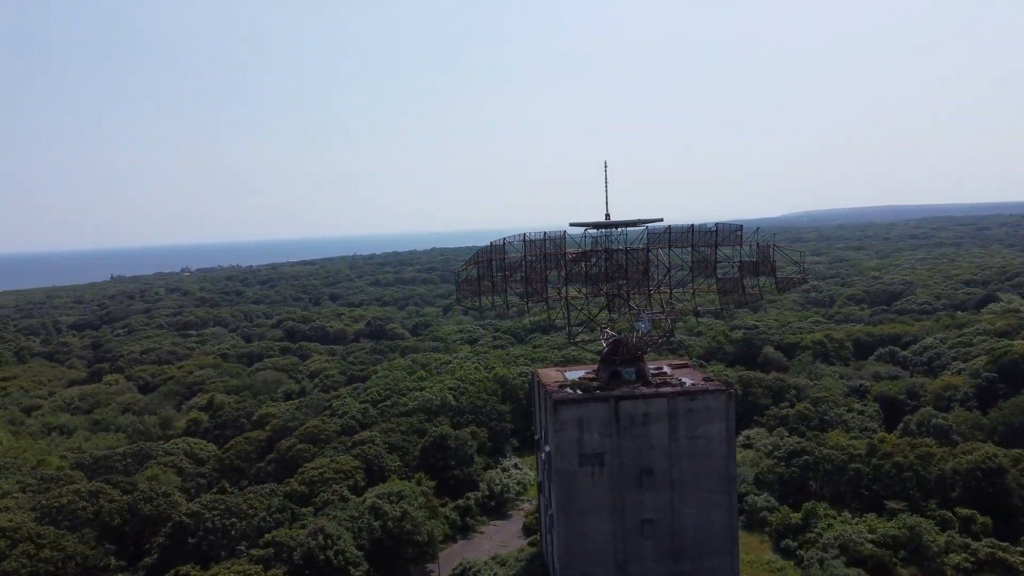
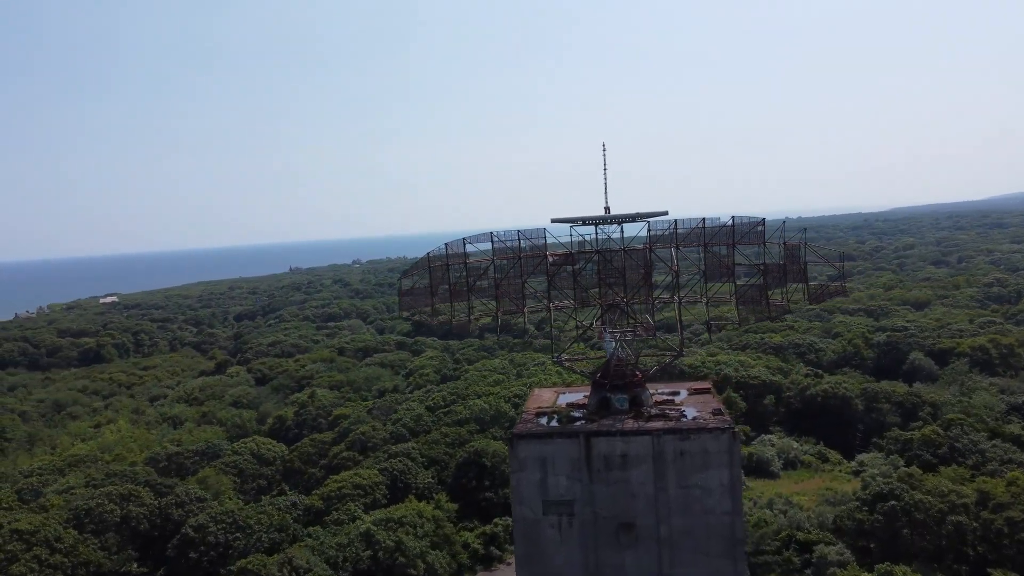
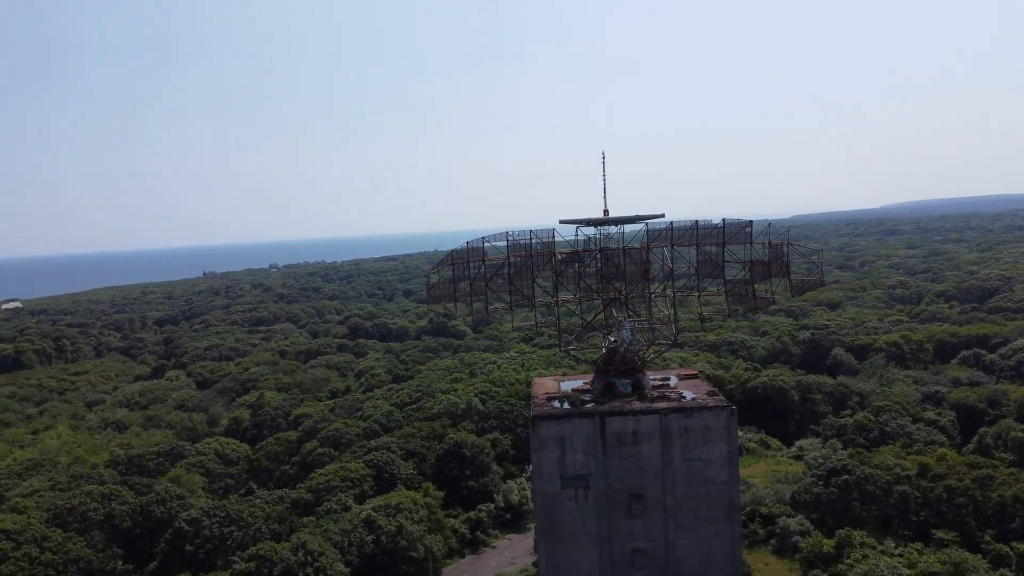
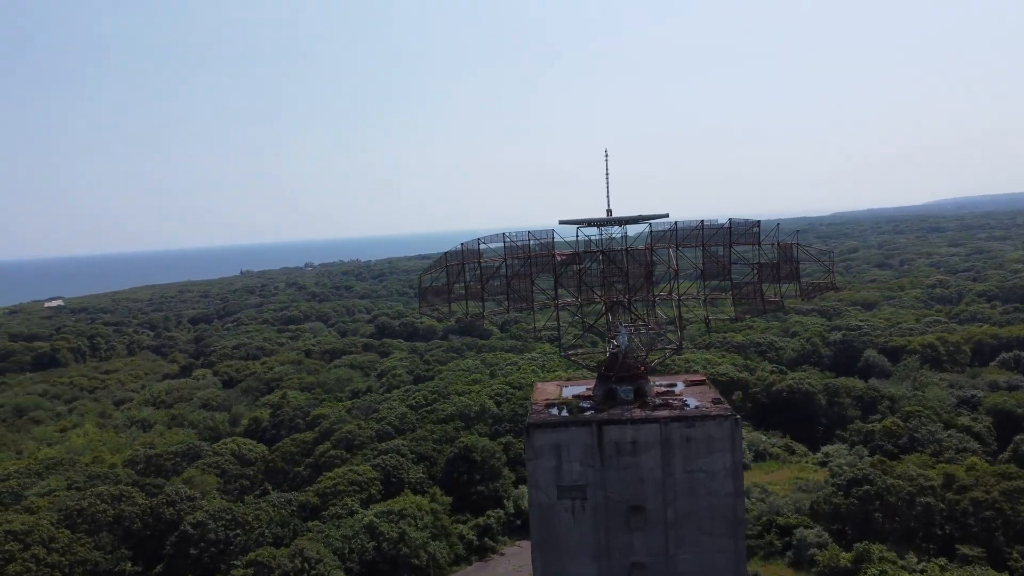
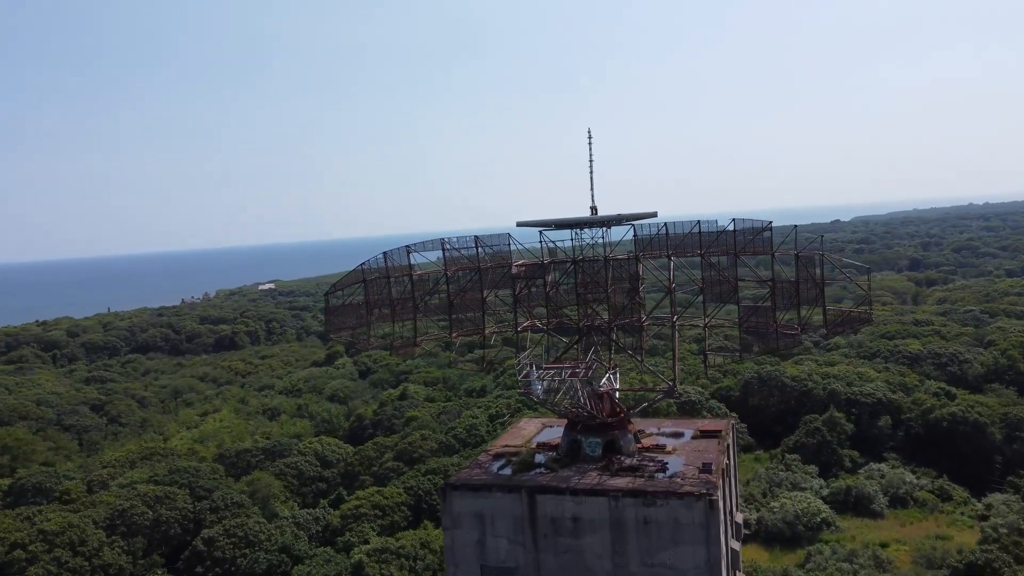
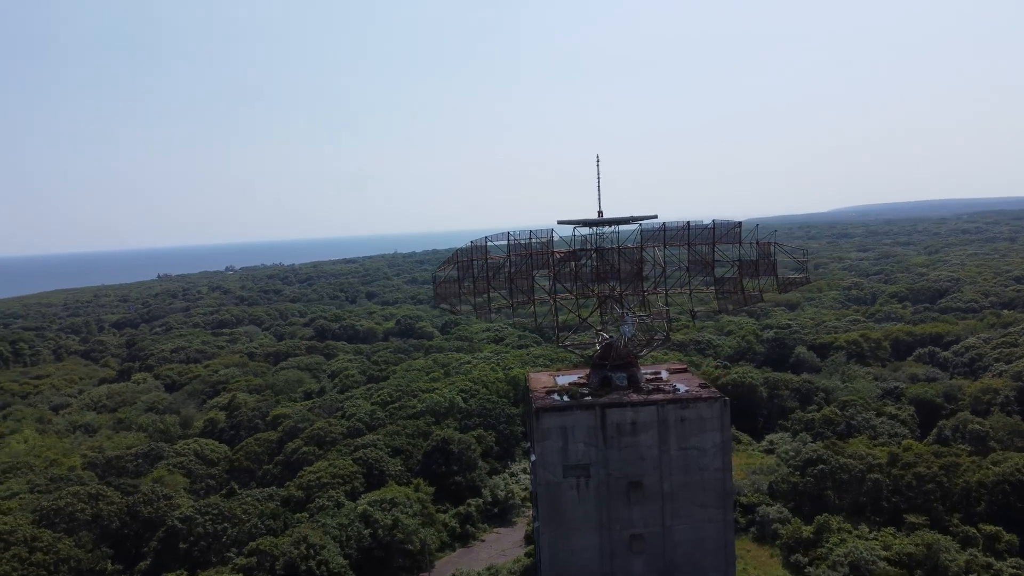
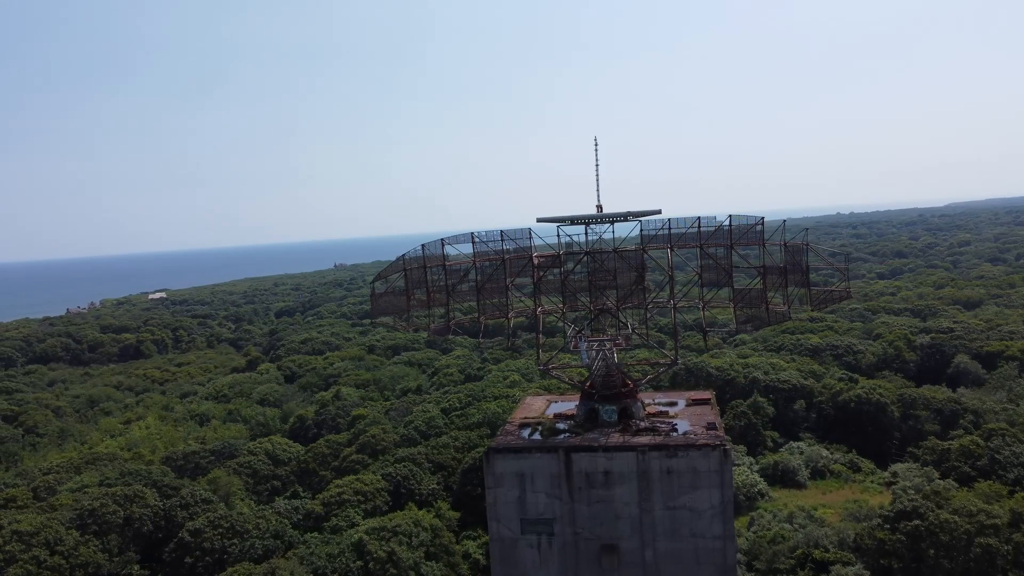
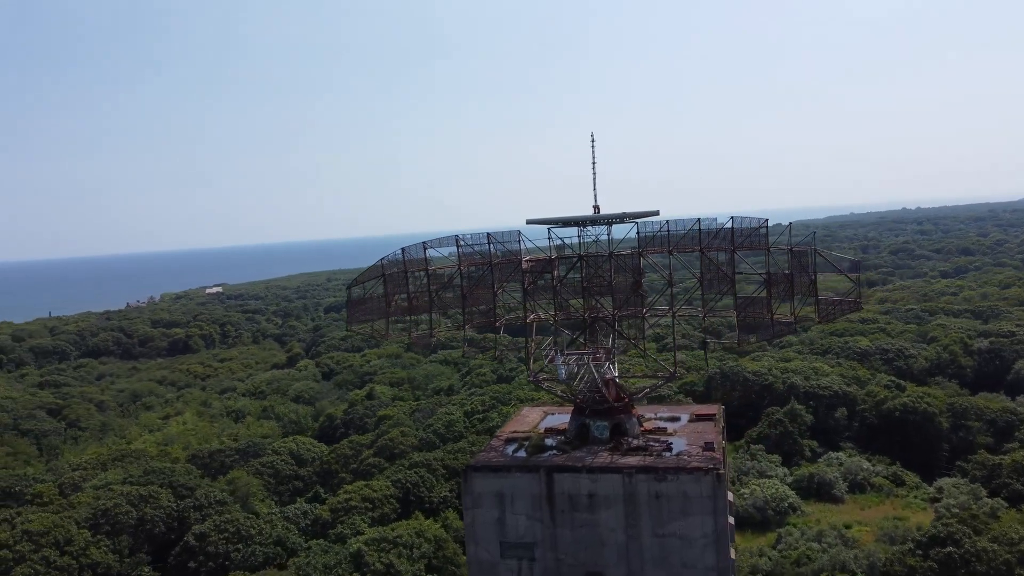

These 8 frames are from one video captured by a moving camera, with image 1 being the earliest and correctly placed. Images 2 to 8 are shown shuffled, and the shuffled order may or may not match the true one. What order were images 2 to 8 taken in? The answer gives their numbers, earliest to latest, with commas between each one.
6, 3, 4, 2, 7, 8, 5
